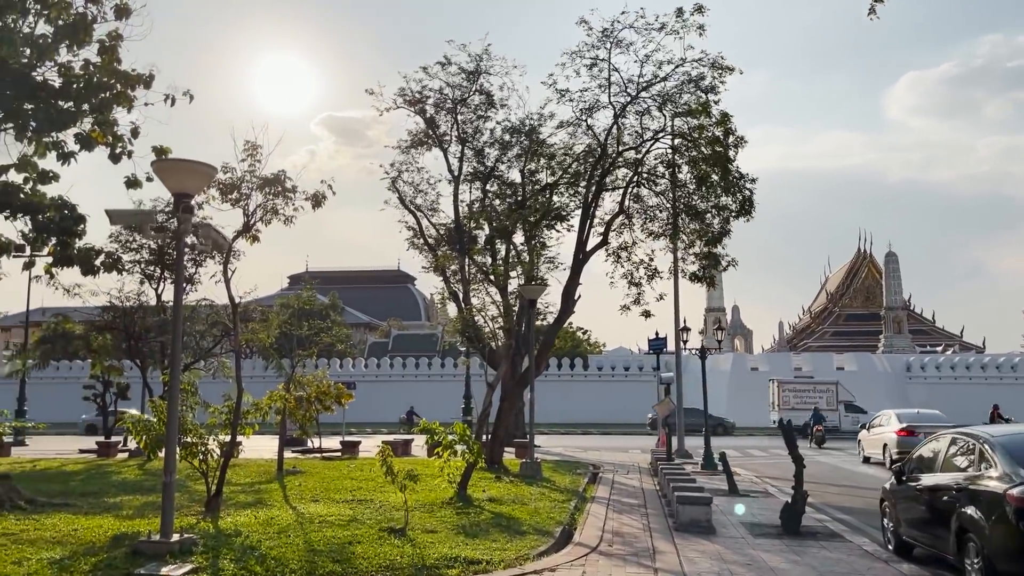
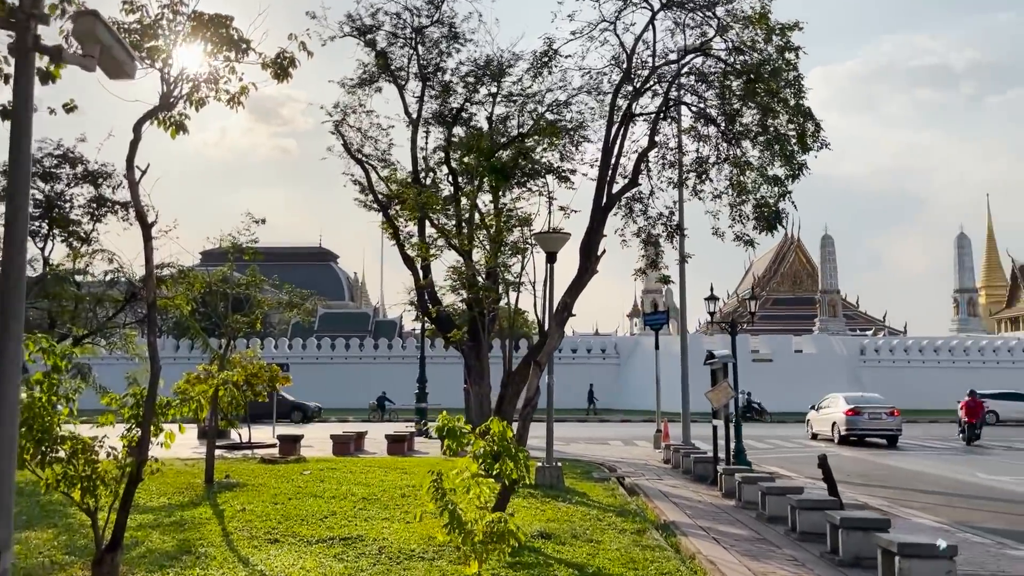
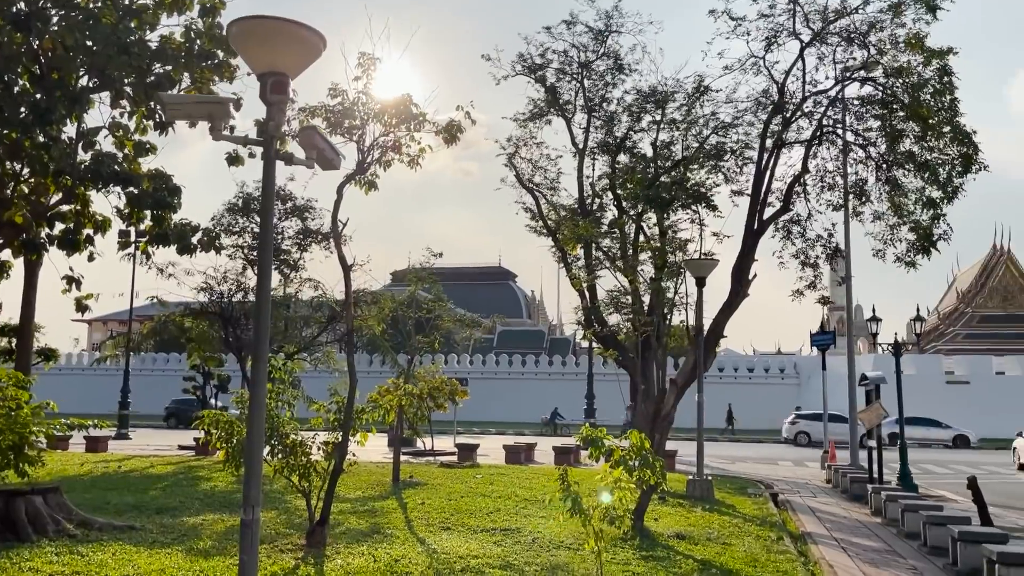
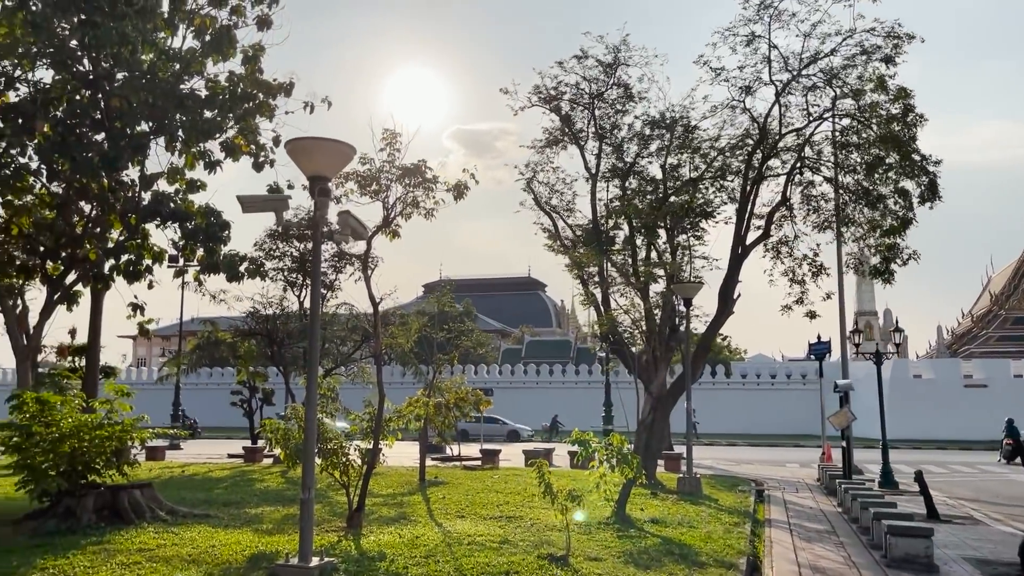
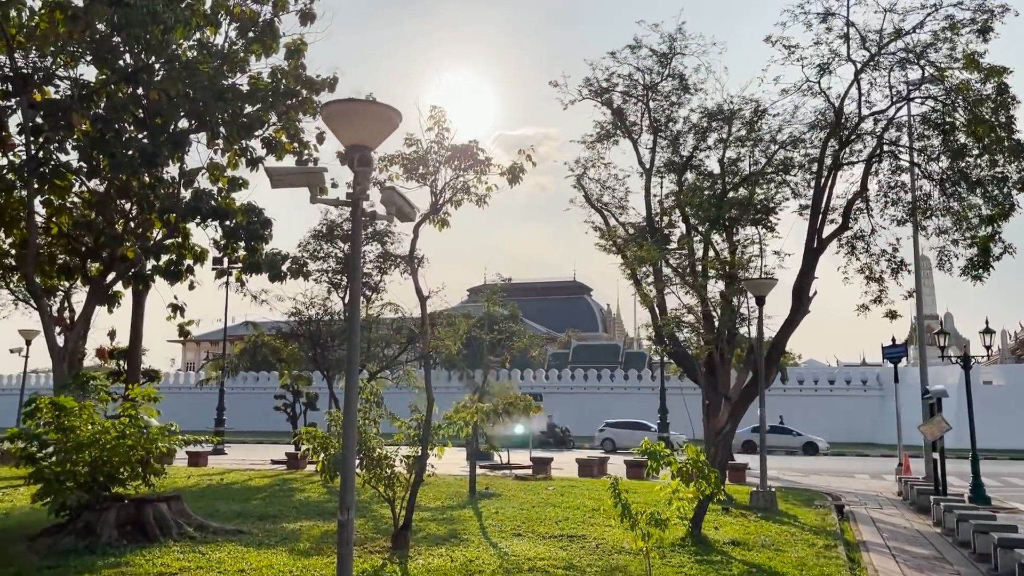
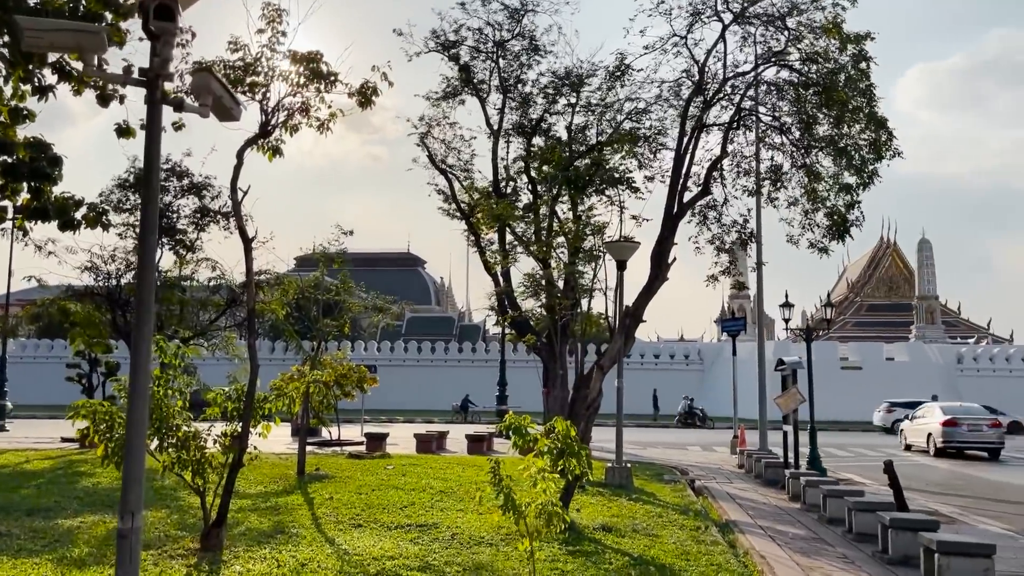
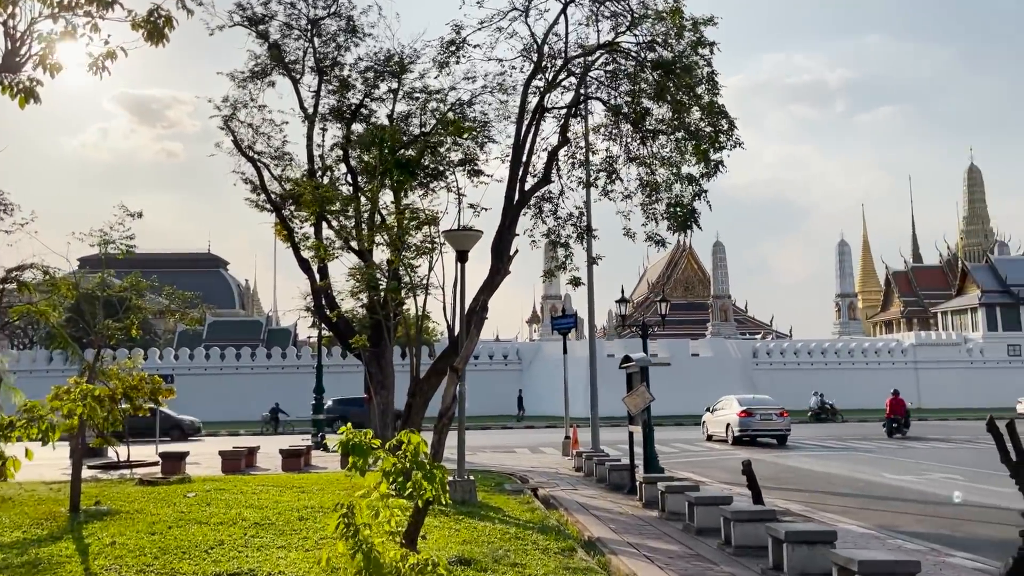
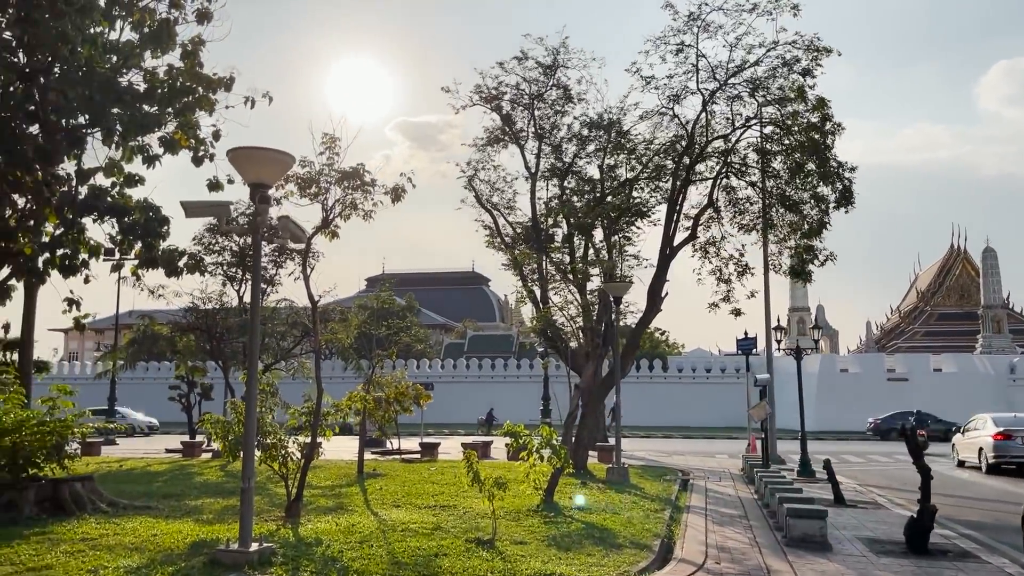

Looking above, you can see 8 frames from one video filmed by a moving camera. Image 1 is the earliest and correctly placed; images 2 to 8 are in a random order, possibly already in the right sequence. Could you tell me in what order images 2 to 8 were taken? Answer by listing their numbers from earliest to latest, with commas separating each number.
8, 4, 5, 3, 6, 2, 7
